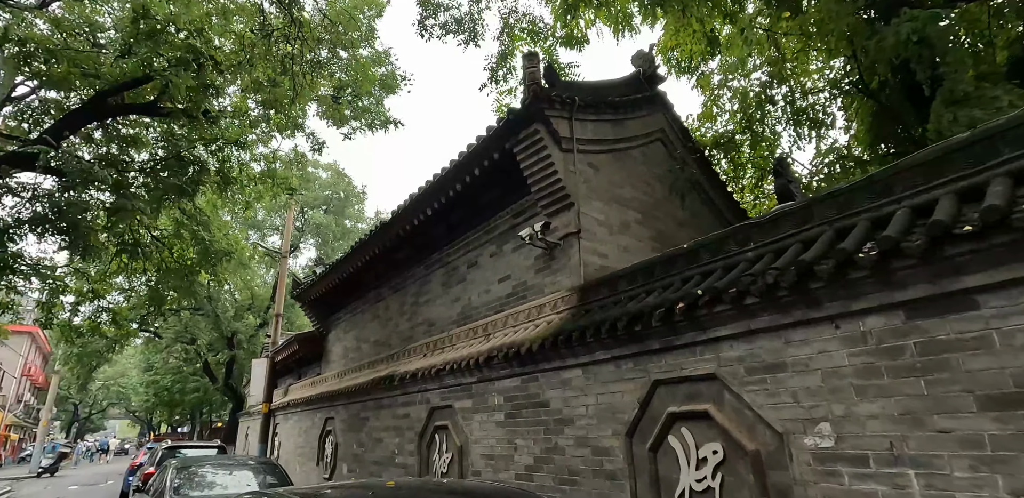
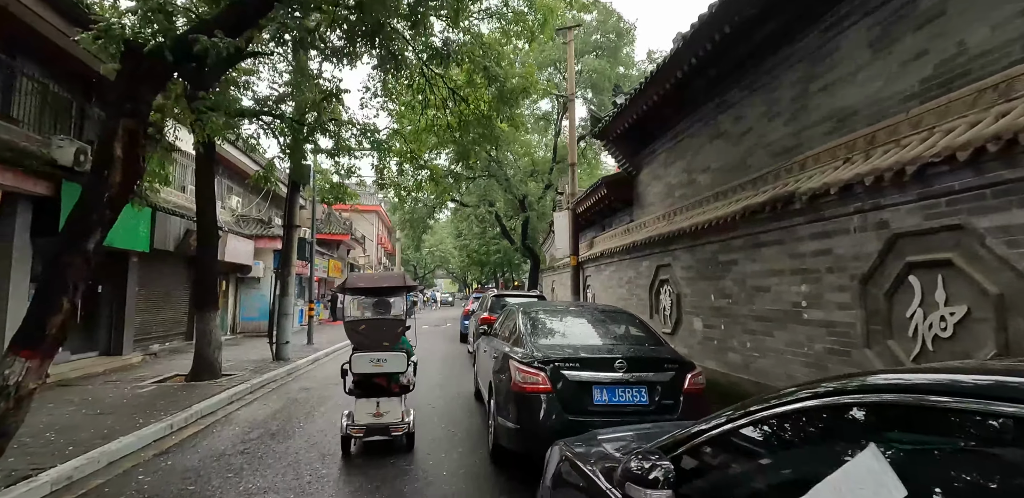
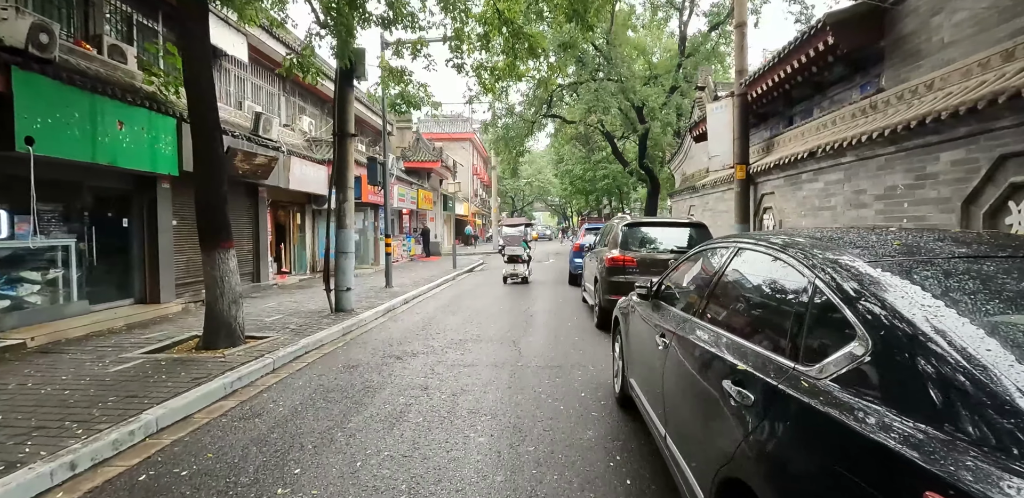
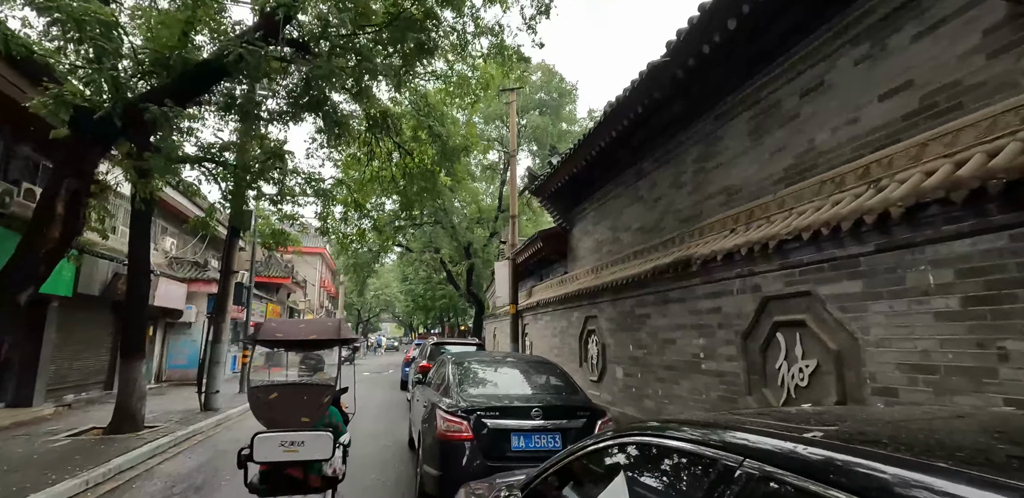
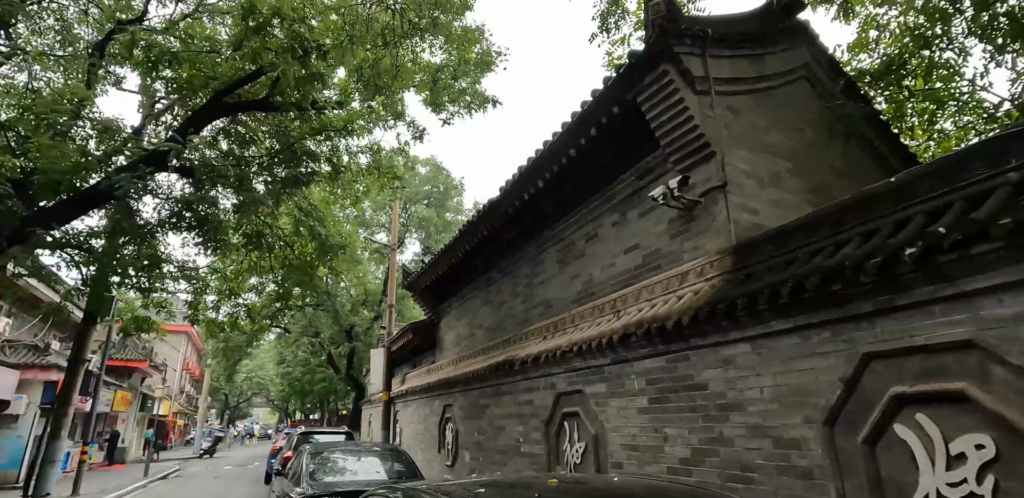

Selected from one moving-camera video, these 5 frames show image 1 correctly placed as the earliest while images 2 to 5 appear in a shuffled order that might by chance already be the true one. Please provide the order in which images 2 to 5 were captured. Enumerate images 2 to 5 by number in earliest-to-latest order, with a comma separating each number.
5, 4, 2, 3
